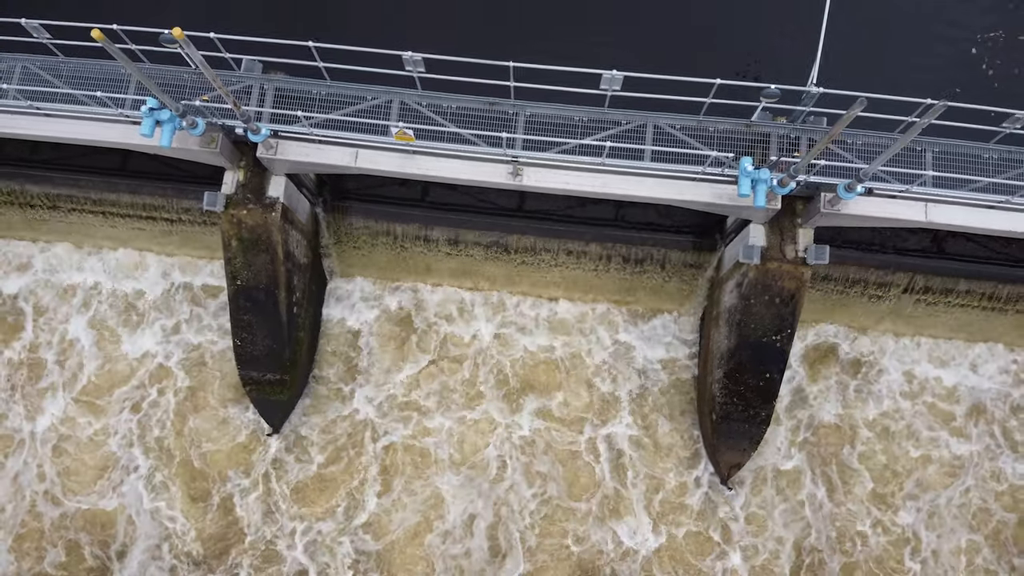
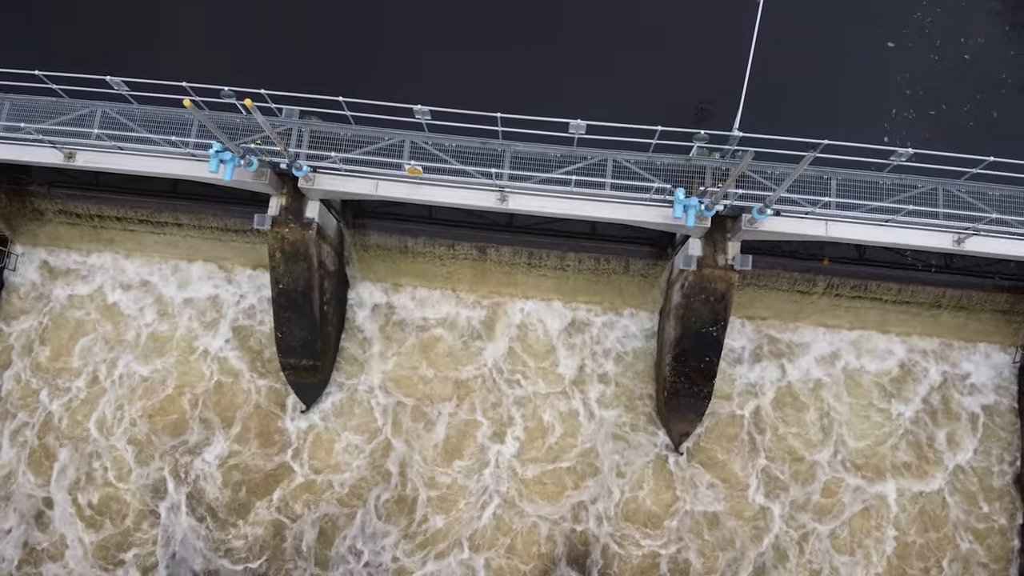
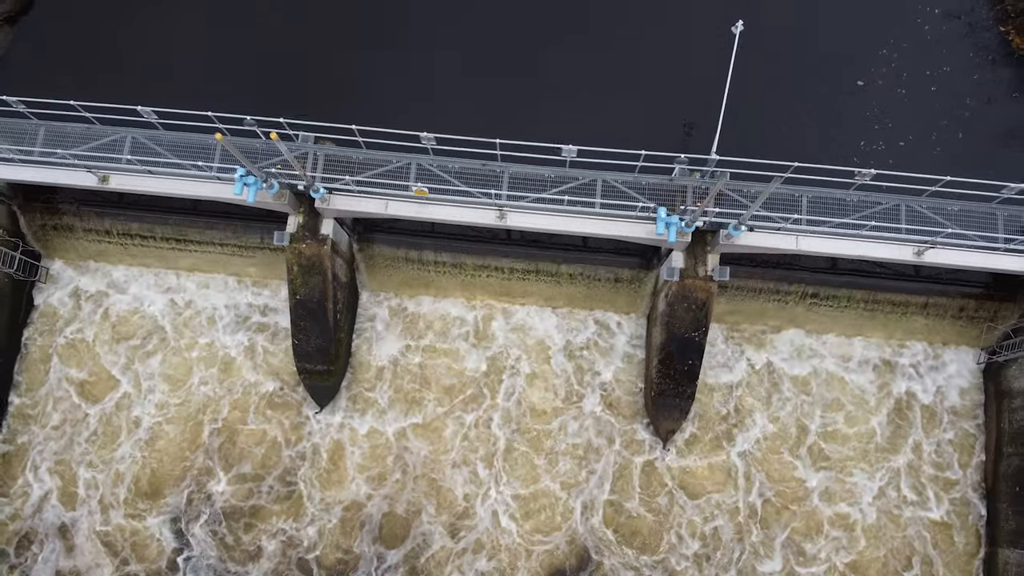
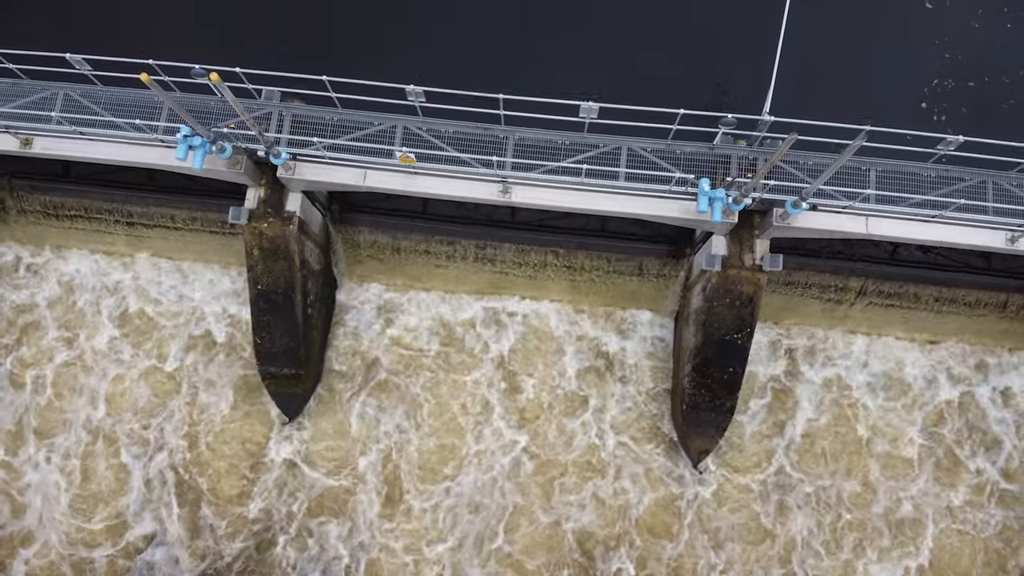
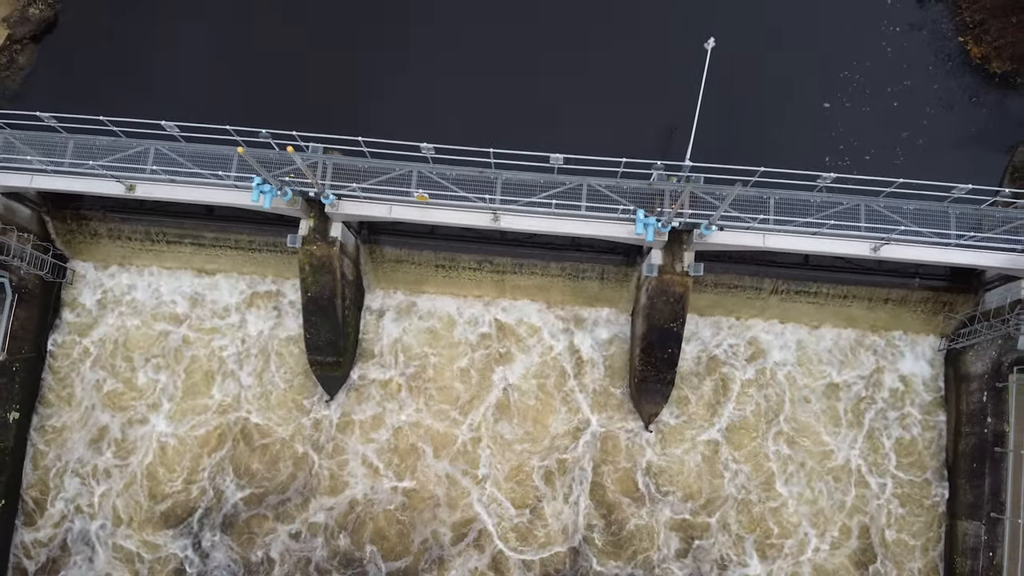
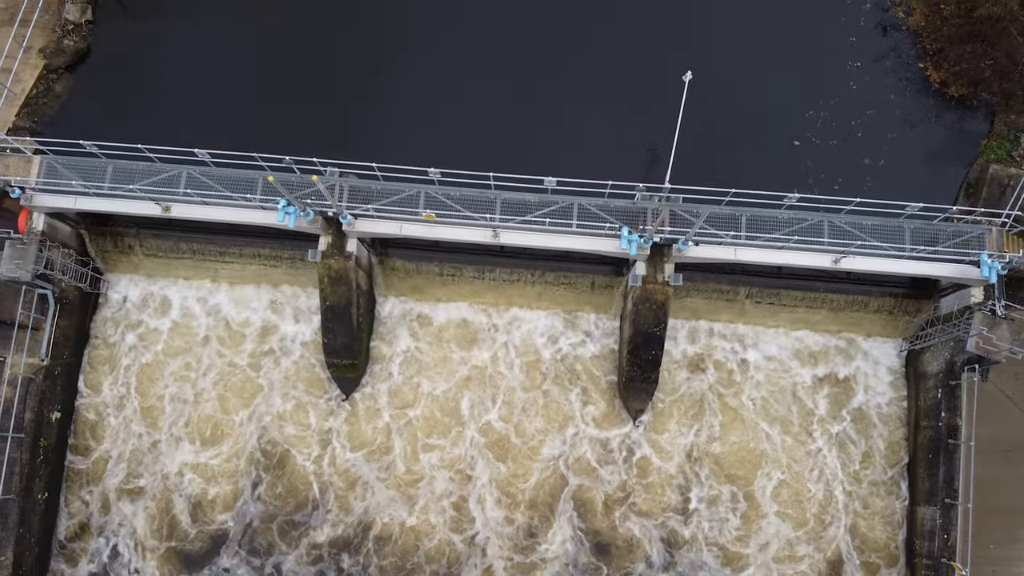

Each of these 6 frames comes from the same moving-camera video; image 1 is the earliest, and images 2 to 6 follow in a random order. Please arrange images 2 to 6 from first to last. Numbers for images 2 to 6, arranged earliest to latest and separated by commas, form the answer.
4, 2, 3, 5, 6
